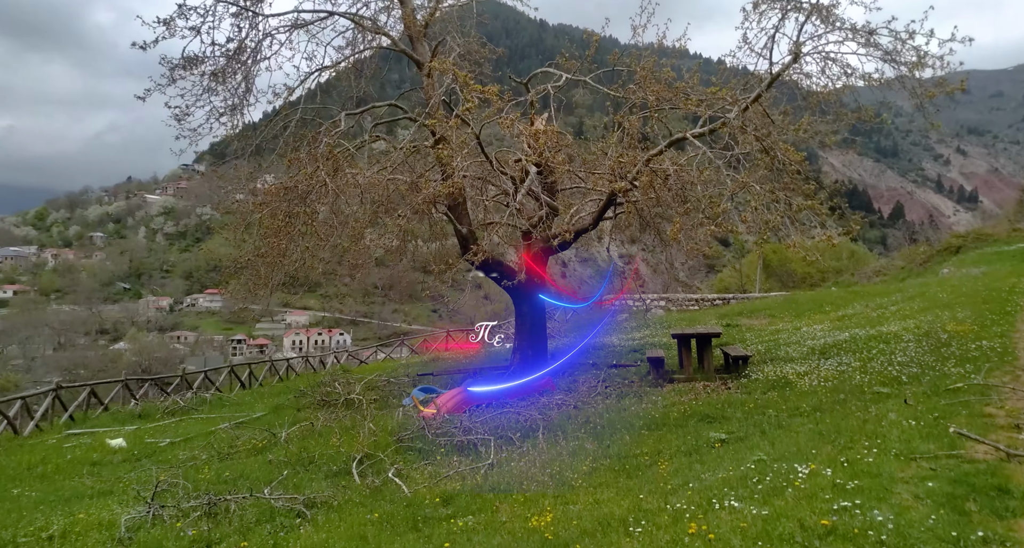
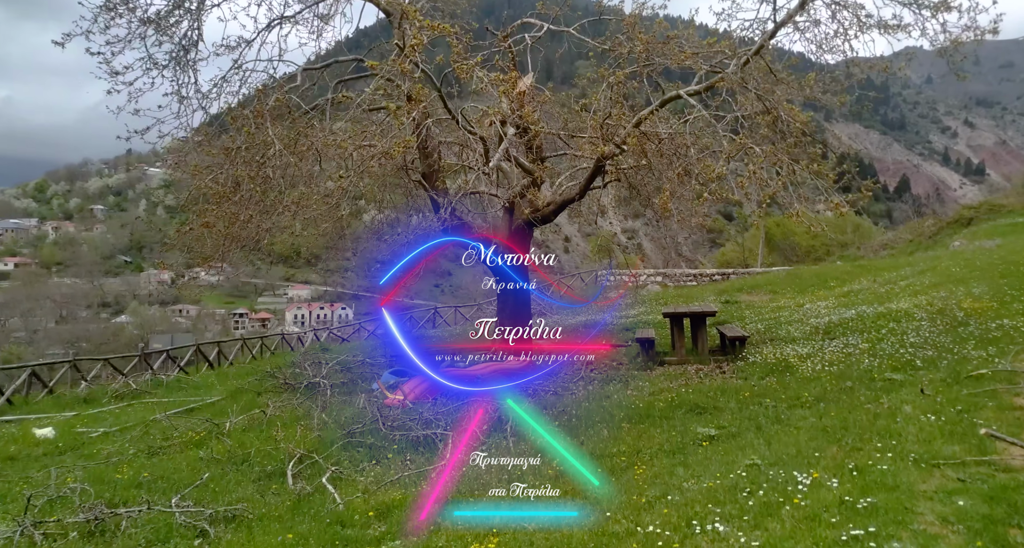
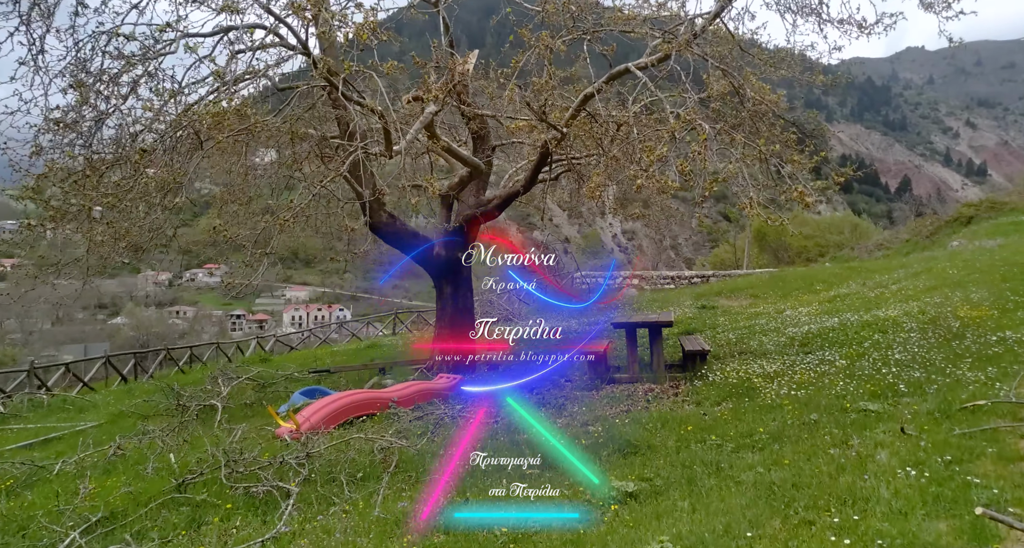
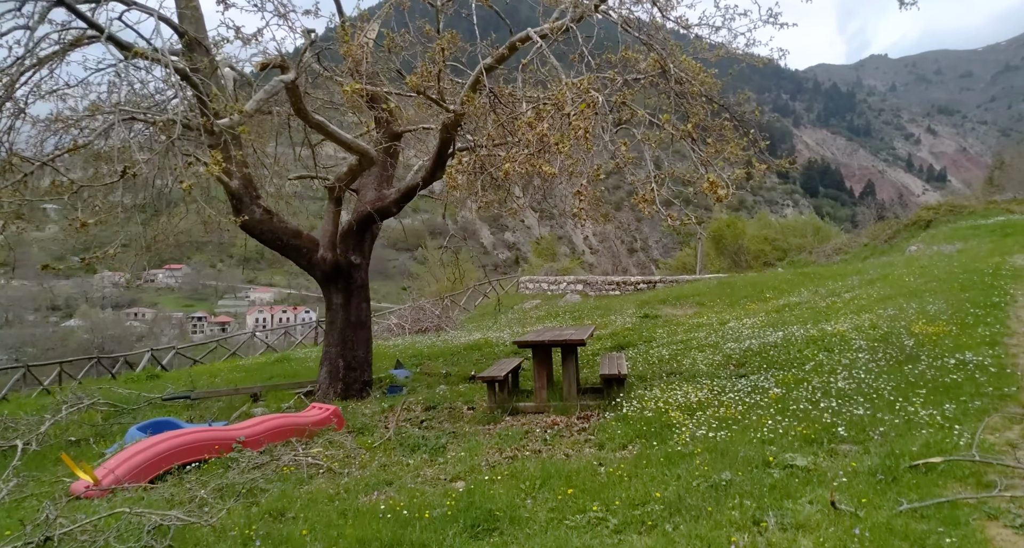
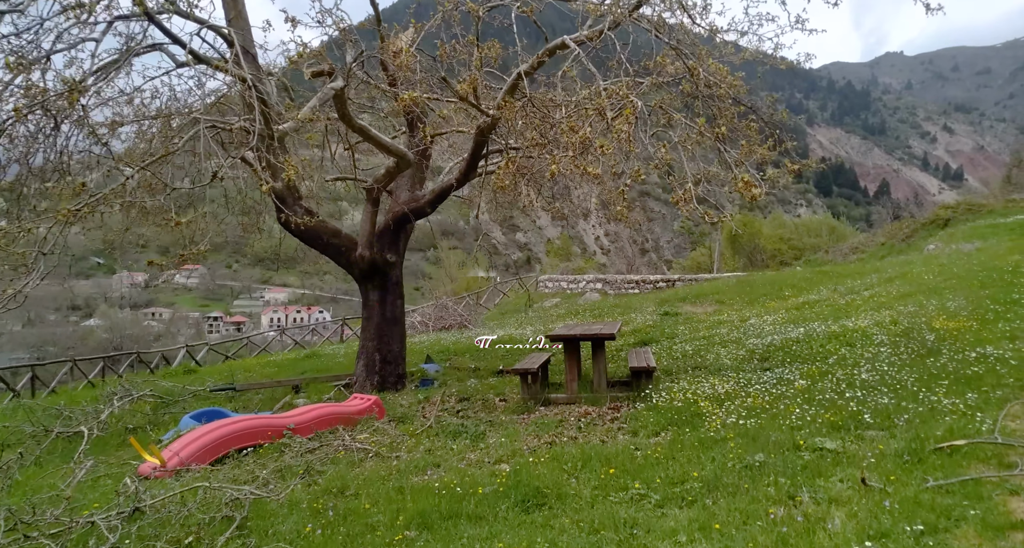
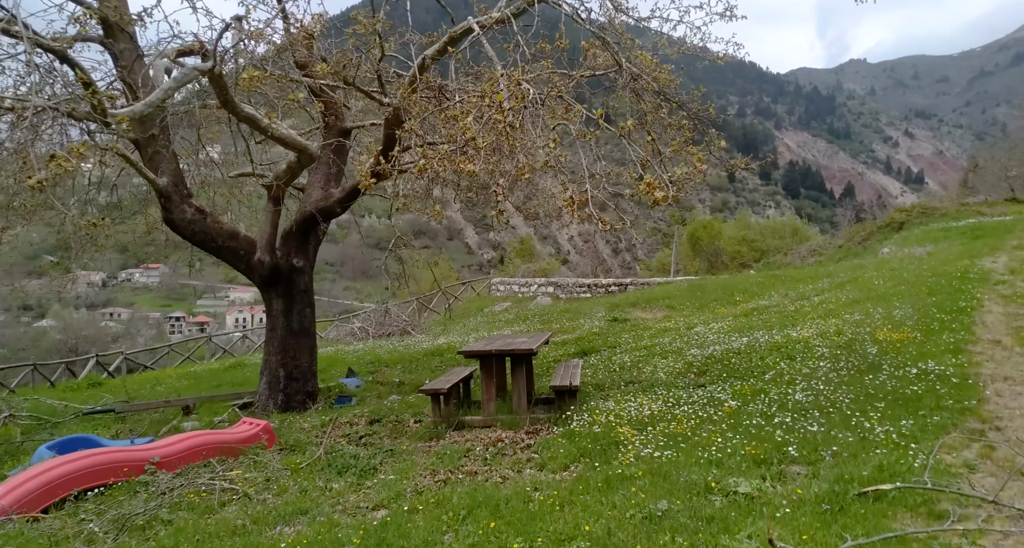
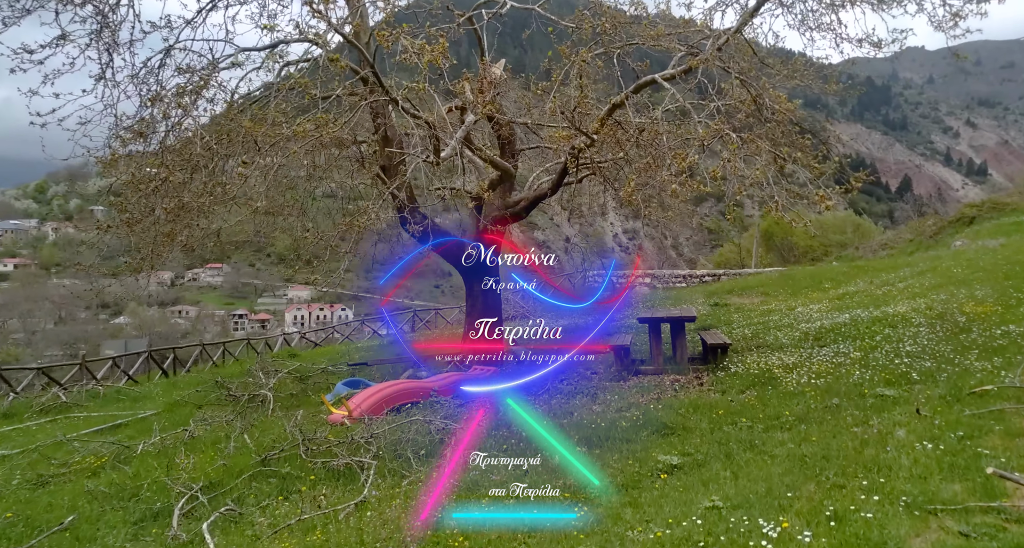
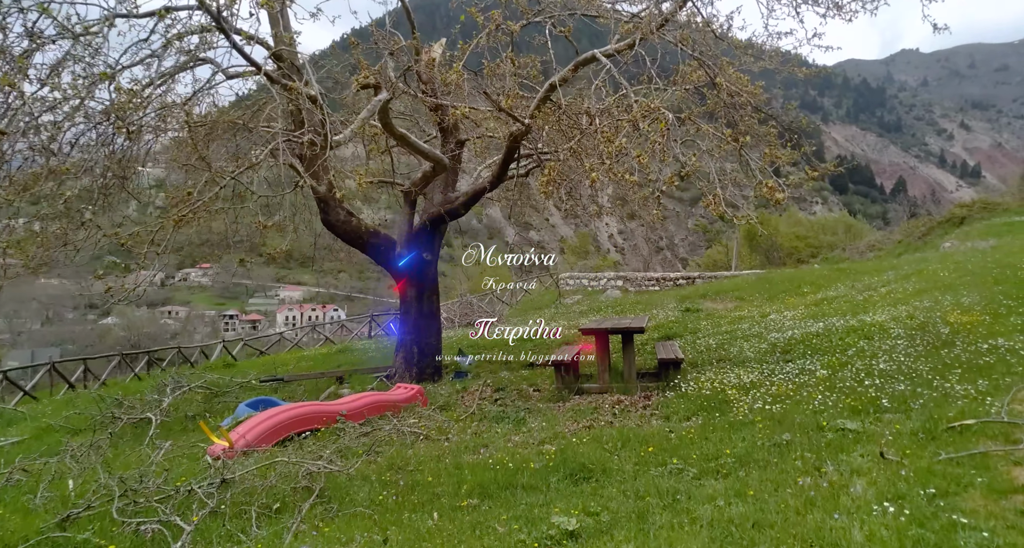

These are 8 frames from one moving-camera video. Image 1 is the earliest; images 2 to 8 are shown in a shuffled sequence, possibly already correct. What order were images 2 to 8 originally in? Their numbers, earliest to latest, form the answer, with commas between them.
2, 7, 3, 8, 5, 4, 6
